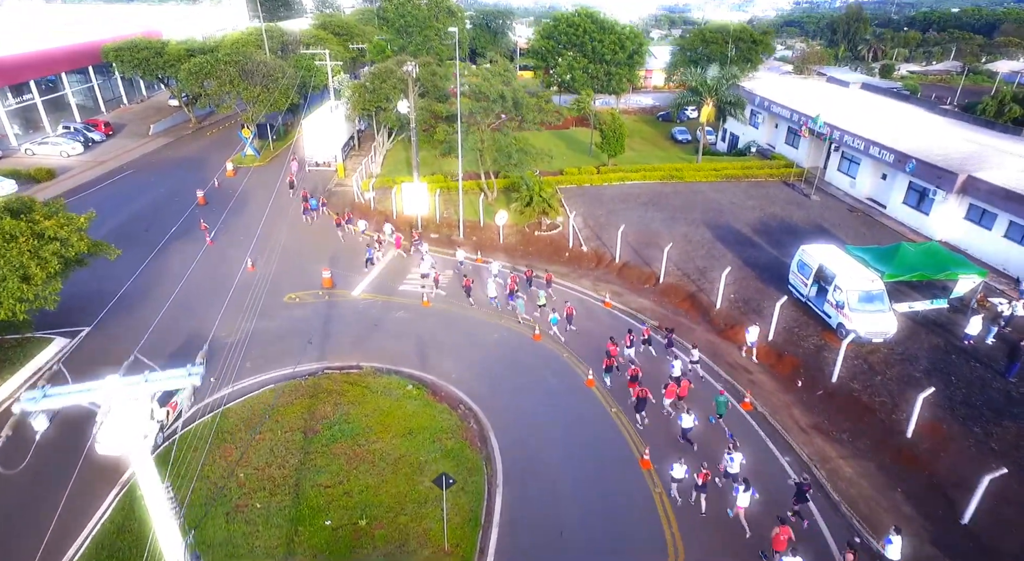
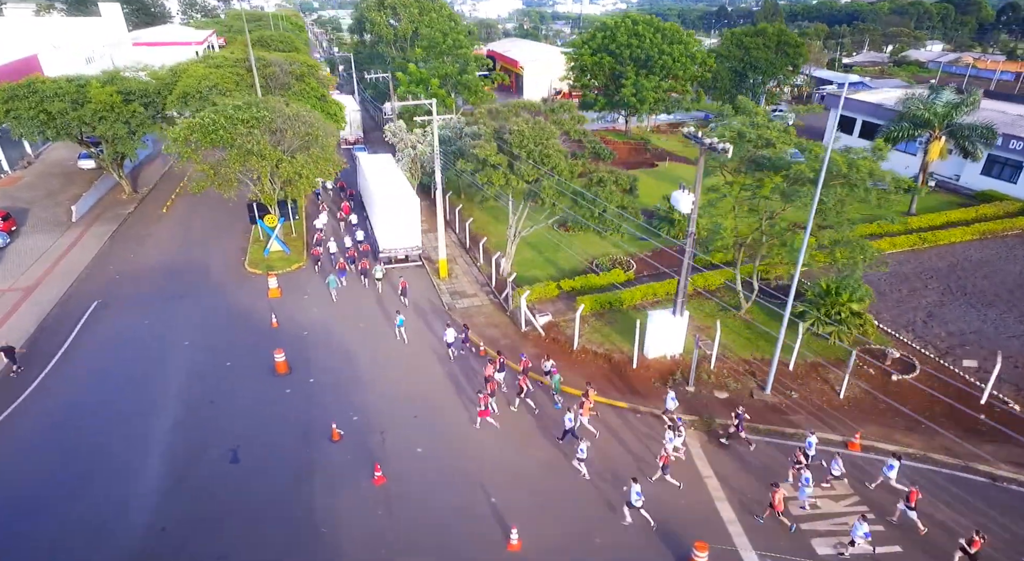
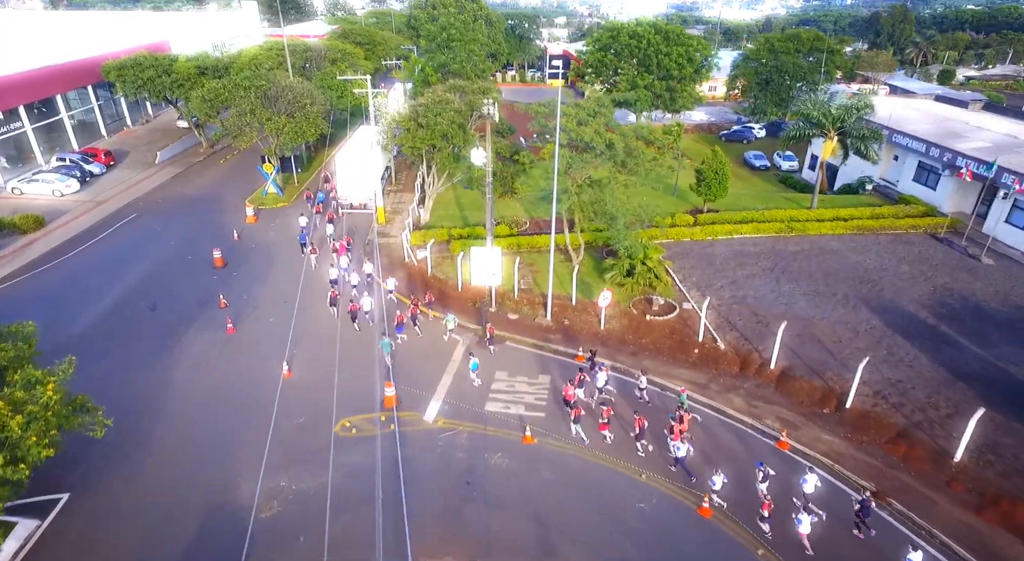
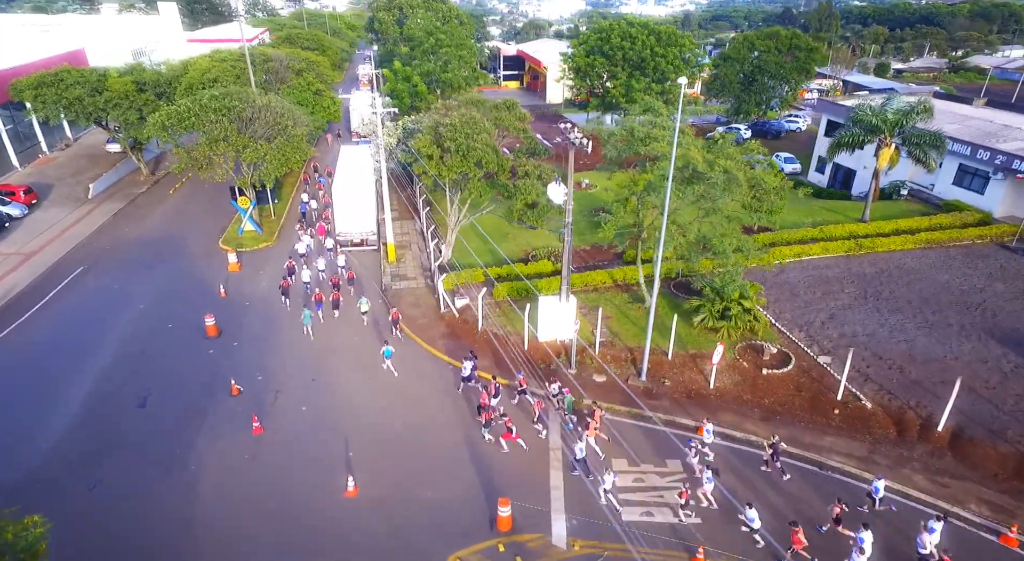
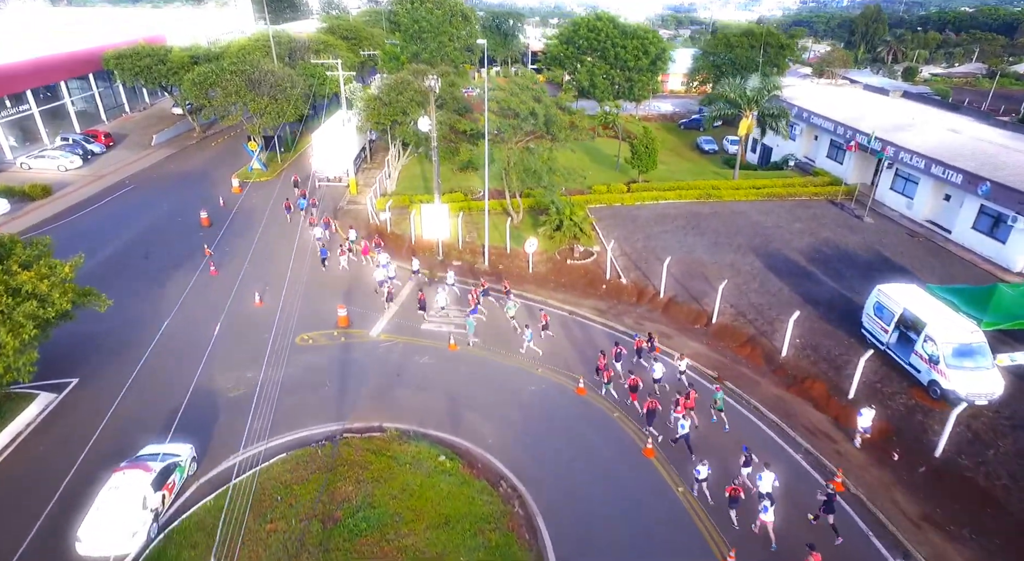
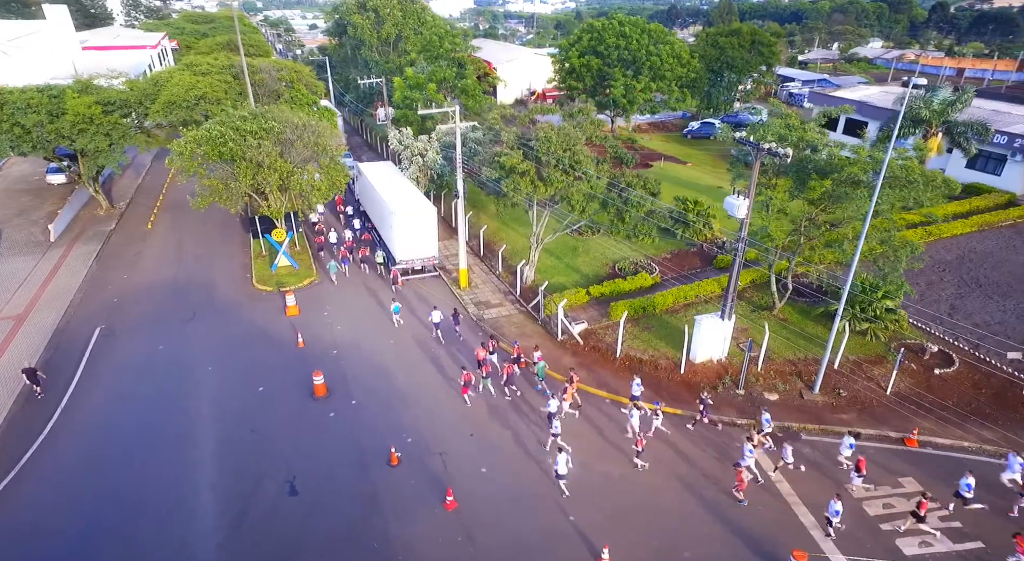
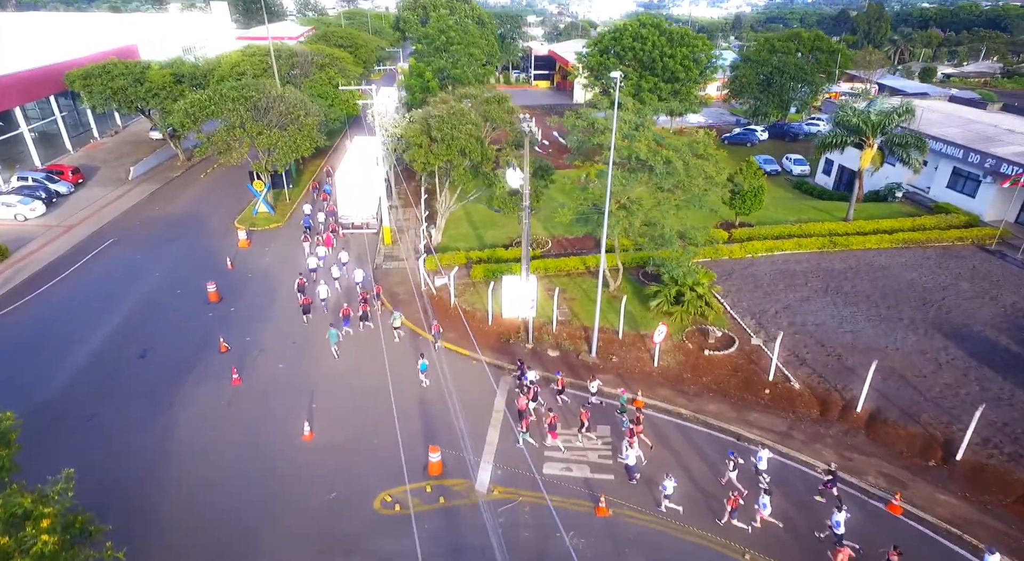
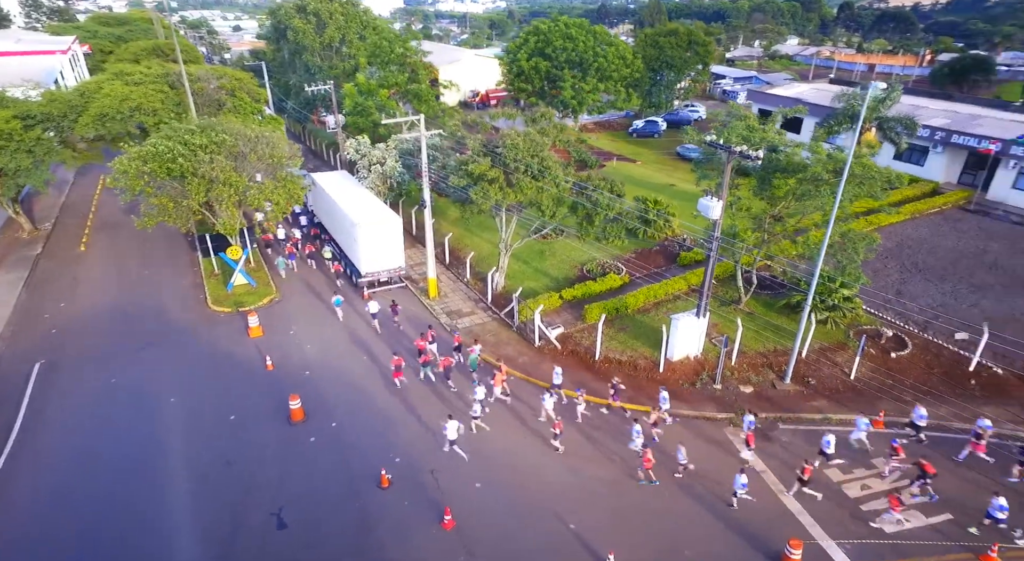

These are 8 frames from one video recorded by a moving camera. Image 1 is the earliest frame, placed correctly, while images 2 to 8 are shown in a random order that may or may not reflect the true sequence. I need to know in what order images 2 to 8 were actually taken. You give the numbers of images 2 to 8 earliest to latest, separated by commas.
5, 3, 7, 4, 2, 6, 8
